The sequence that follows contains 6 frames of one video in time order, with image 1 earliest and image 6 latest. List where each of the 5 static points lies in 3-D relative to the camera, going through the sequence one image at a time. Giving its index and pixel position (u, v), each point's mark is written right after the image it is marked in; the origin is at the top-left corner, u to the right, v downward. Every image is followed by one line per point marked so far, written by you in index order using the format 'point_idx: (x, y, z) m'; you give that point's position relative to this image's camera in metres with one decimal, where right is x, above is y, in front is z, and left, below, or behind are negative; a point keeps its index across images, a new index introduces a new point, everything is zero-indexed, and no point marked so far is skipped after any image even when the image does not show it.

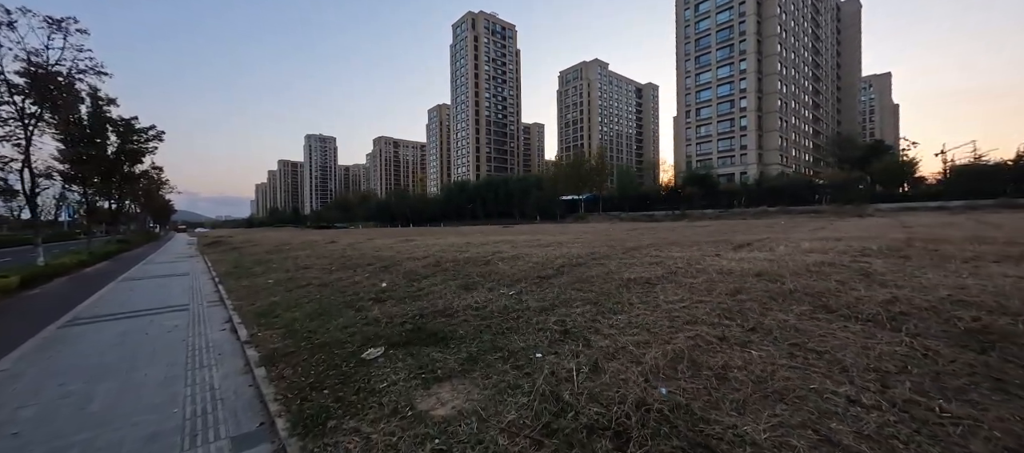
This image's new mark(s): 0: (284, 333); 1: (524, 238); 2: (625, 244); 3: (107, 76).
0: (-3.2, -1.5, +4.7) m
1: (+0.5, -0.5, +14.0) m
2: (+3.1, -0.4, +9.3) m
3: (-15.2, +5.6, +12.7) m
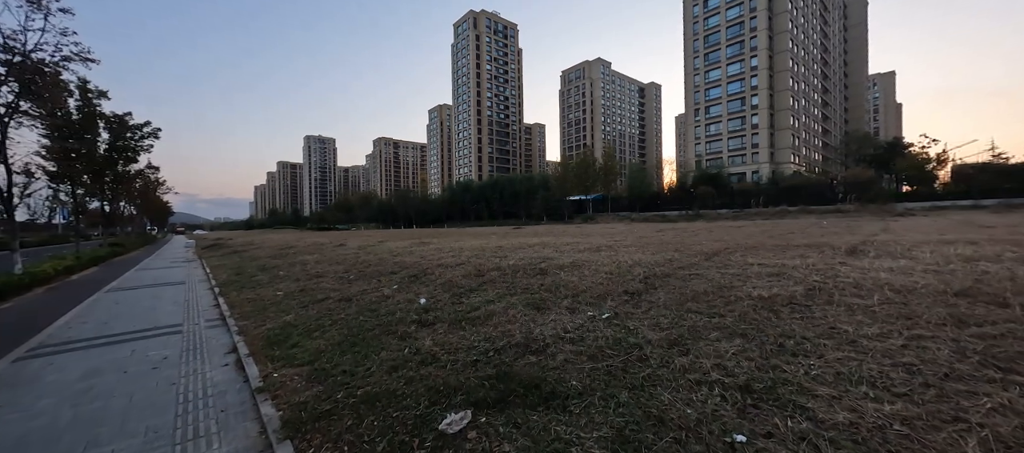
0: (-2.1, -1.5, +3.4) m
1: (+1.6, -0.5, +12.8) m
2: (+4.2, -0.5, +8.1) m
3: (-14.2, +5.5, +11.5) m
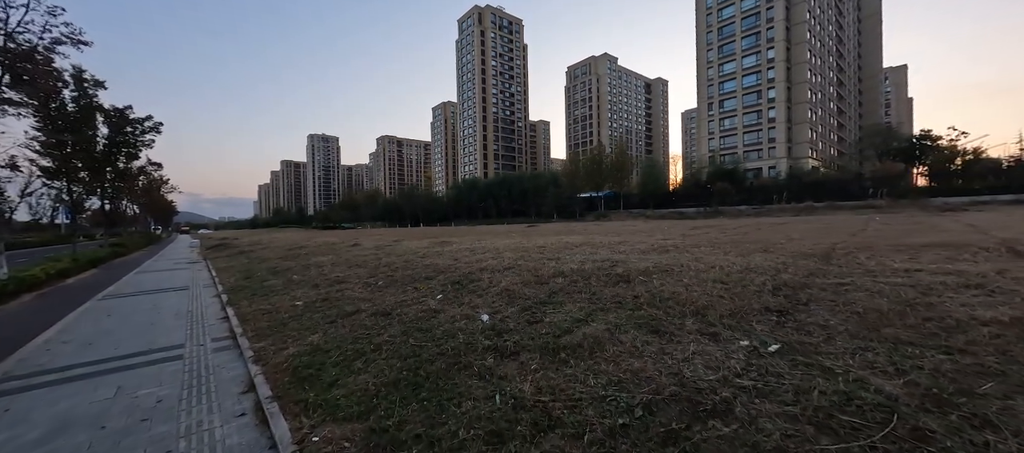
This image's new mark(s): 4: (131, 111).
0: (-1.0, -1.5, +2.3) m
1: (+2.7, -0.4, +11.6) m
2: (+5.3, -0.4, +6.9) m
3: (-13.1, +5.6, +10.4) m
4: (-21.4, +6.5, +19.0) m
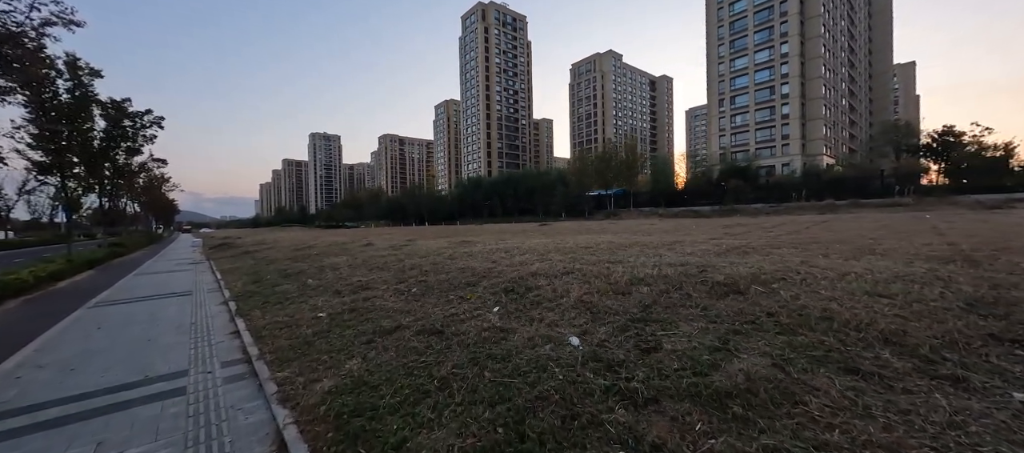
0: (-0.1, -1.5, +1.4) m
1: (+3.7, -0.4, +10.7) m
2: (+6.2, -0.4, +6.0) m
3: (-12.1, +5.6, +9.5) m
4: (-20.4, +6.5, +18.1) m
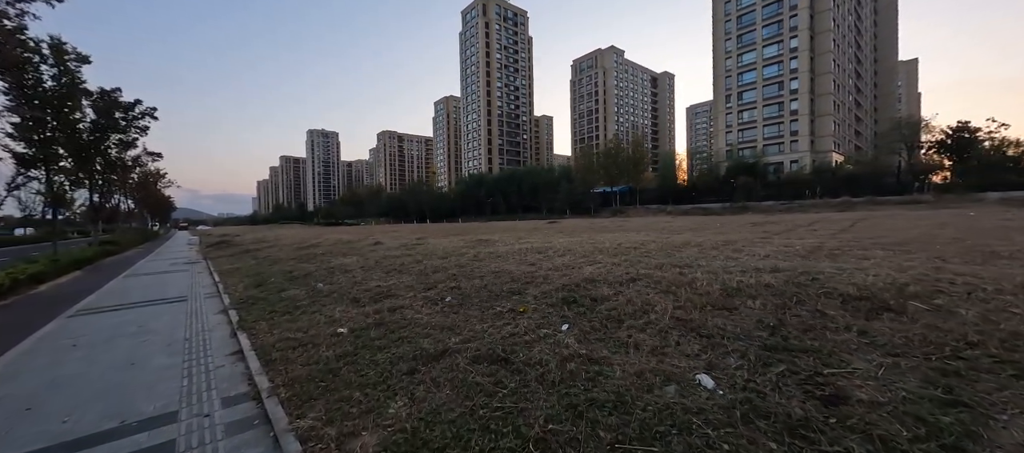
0: (+0.7, -1.5, +0.5) m
1: (+4.4, -0.3, +9.8) m
2: (+7.0, -0.3, +5.1) m
3: (-11.4, +5.7, +8.5) m
4: (-19.7, +6.7, +17.1) m
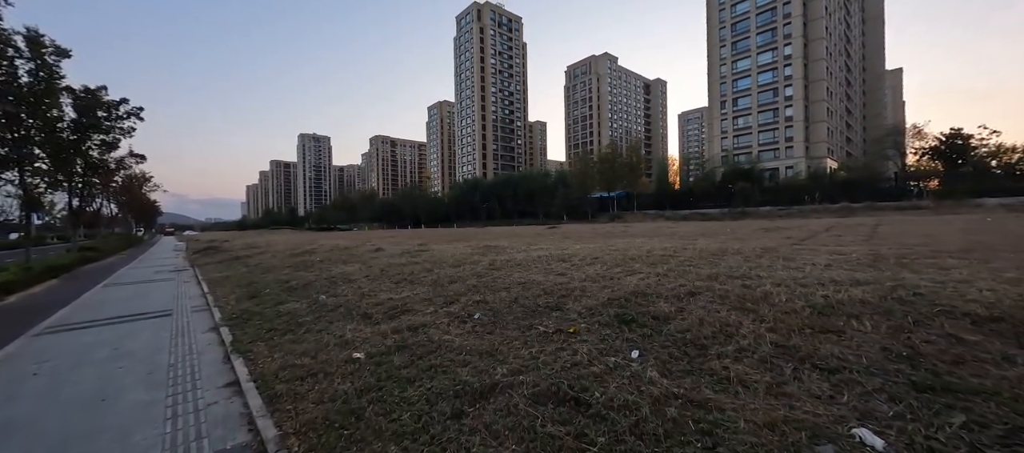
0: (+1.3, -1.5, -0.1) m
1: (+4.8, -0.5, +9.3) m
2: (+7.5, -0.4, +4.7) m
3: (-11.0, +5.5, +7.8) m
4: (-19.5, +6.4, +16.2) m
